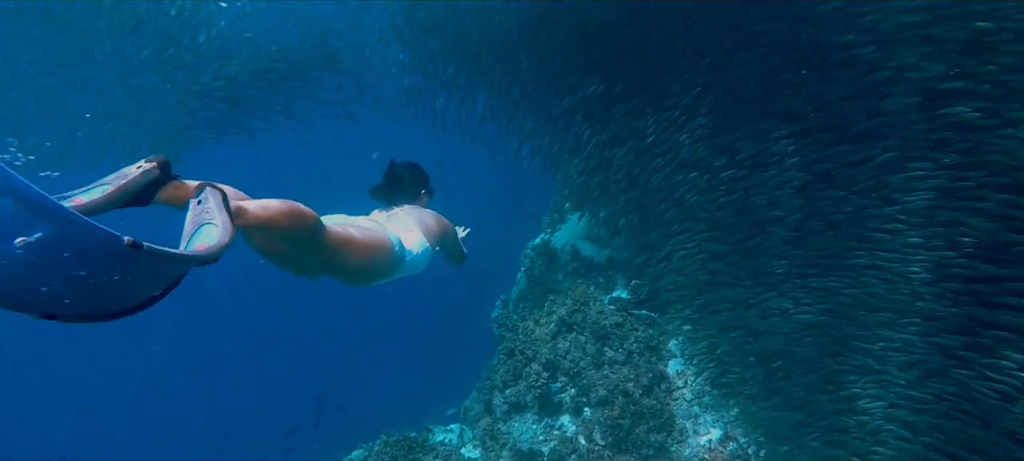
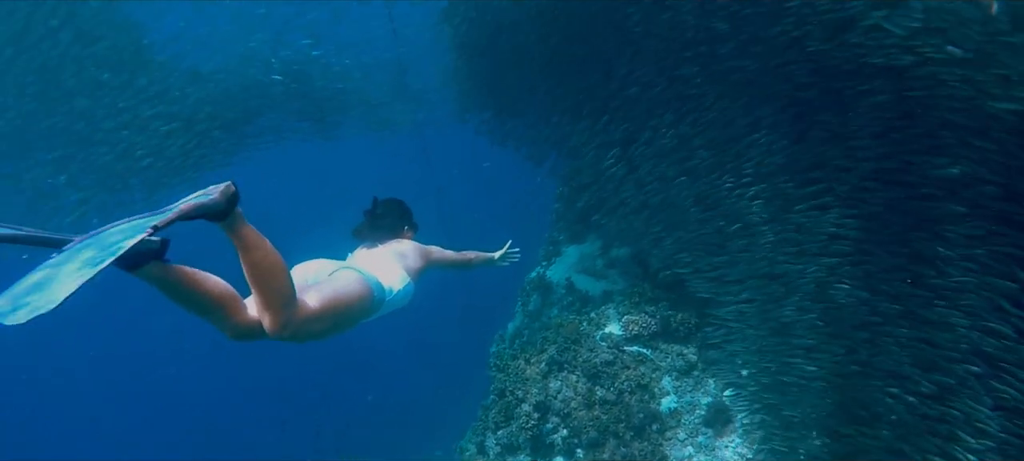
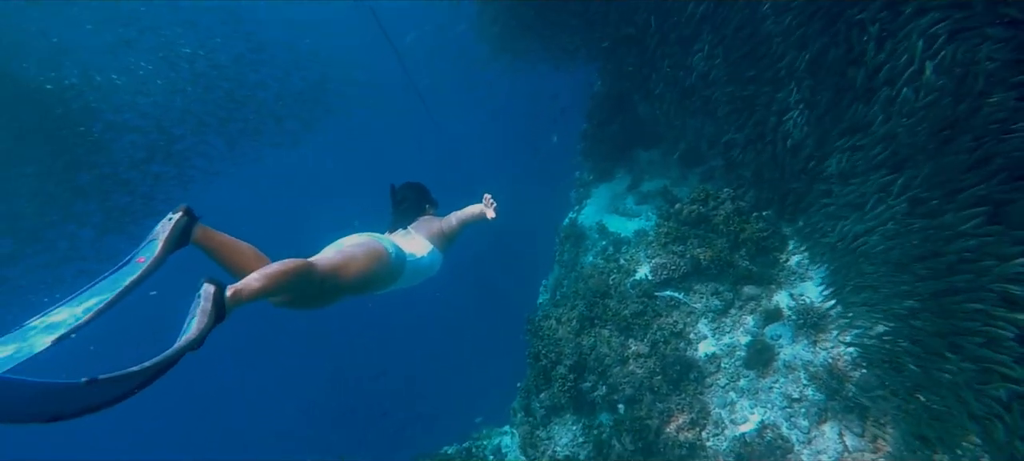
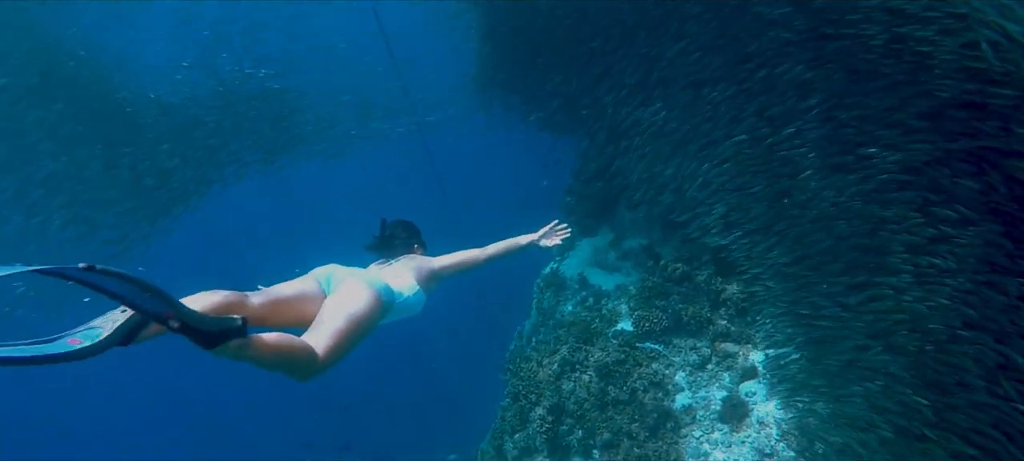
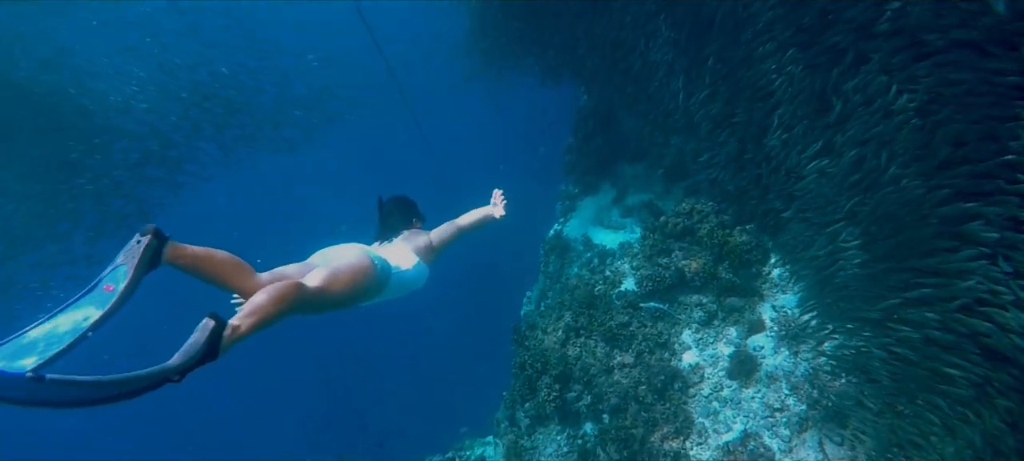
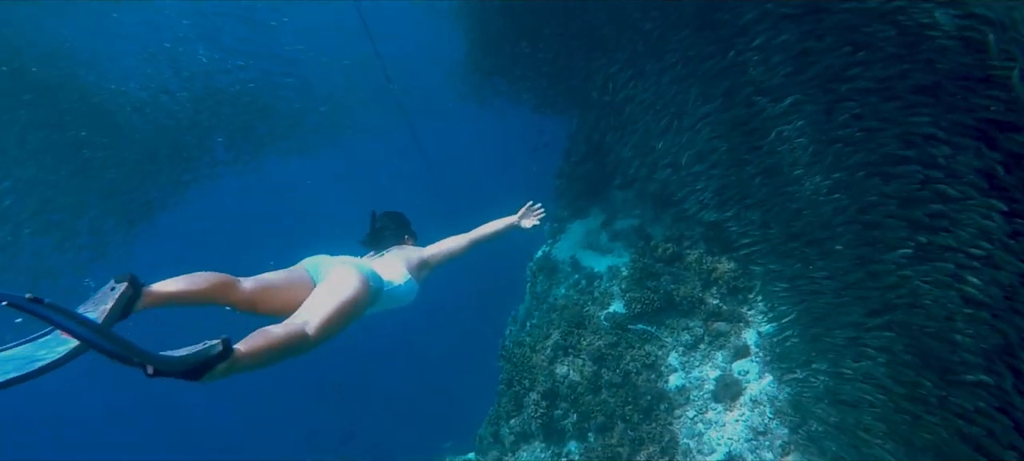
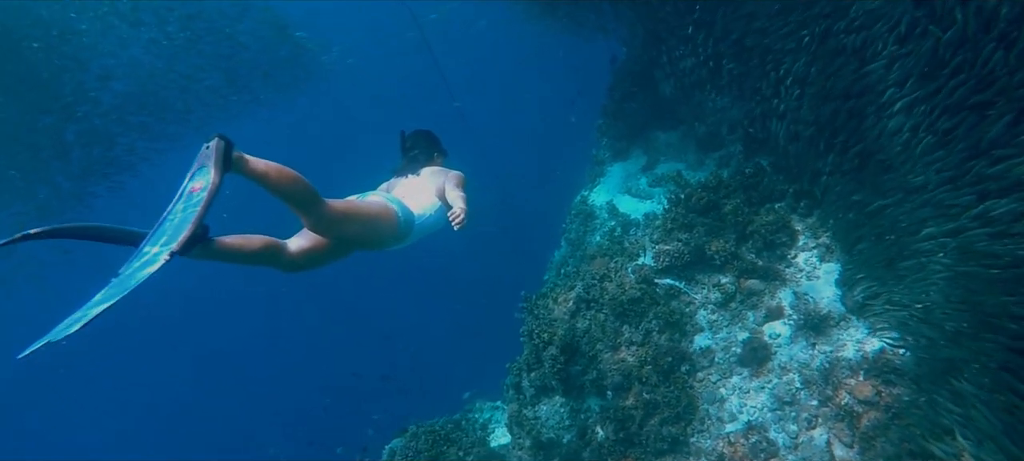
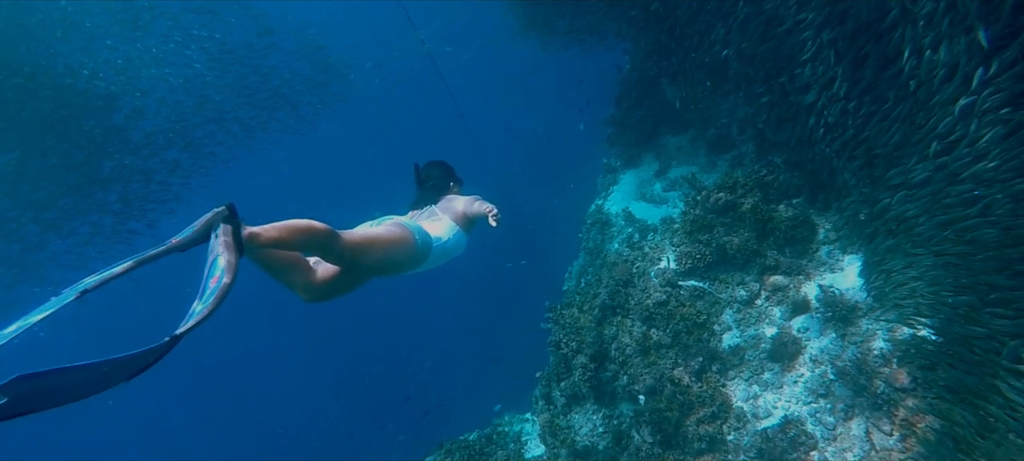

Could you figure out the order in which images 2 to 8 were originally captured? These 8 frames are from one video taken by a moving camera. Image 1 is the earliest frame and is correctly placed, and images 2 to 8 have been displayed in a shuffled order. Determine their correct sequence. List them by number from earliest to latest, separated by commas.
2, 4, 6, 5, 3, 8, 7
